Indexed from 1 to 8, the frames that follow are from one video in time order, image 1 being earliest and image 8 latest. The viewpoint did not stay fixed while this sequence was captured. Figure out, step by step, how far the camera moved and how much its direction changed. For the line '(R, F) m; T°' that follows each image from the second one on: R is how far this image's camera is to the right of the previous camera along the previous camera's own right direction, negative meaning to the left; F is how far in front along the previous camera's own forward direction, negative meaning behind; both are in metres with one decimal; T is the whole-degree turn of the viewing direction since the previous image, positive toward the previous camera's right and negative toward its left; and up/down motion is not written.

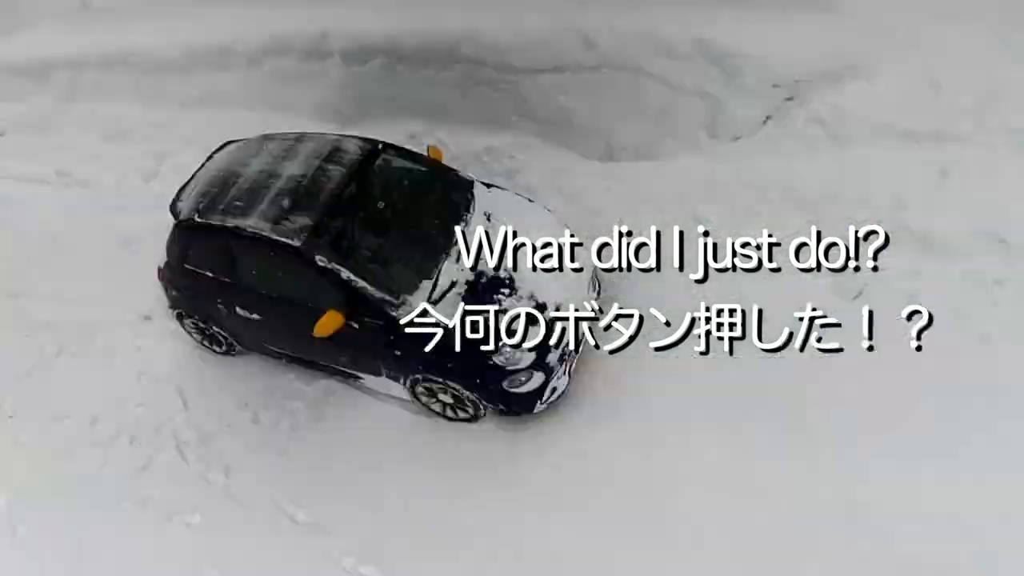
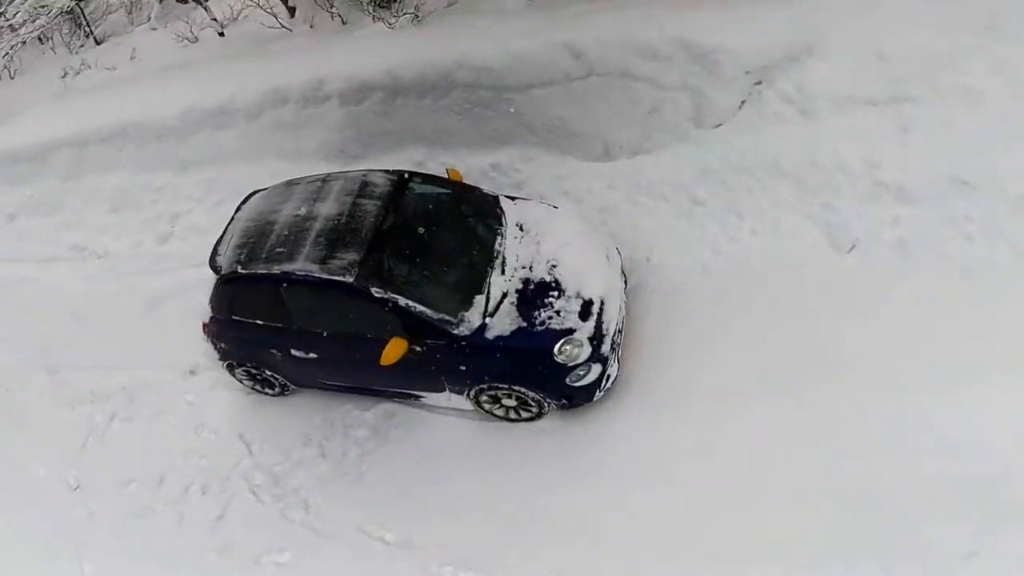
(-0.8, -0.4) m; +4°
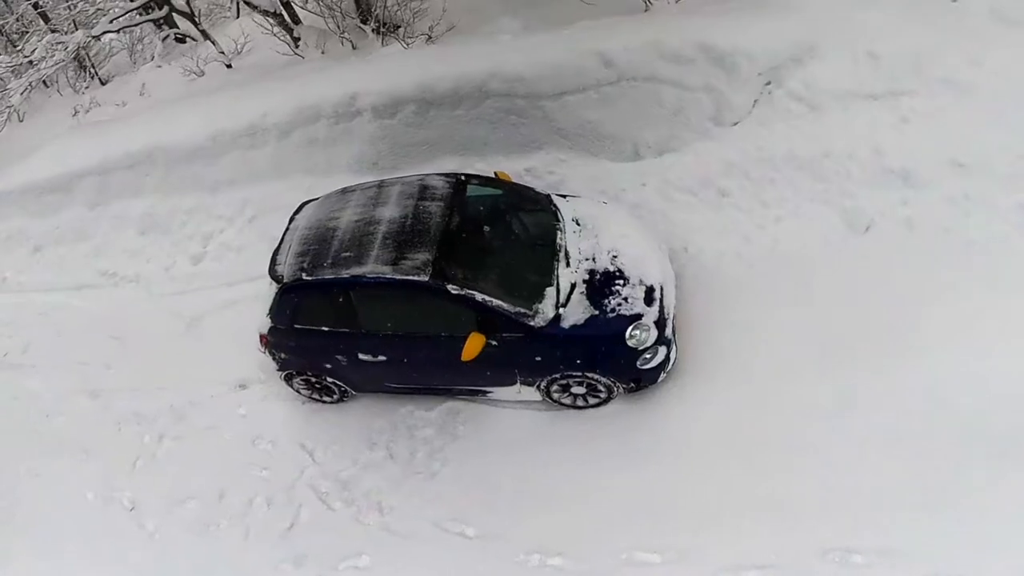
(-1.0, -0.2) m; +4°
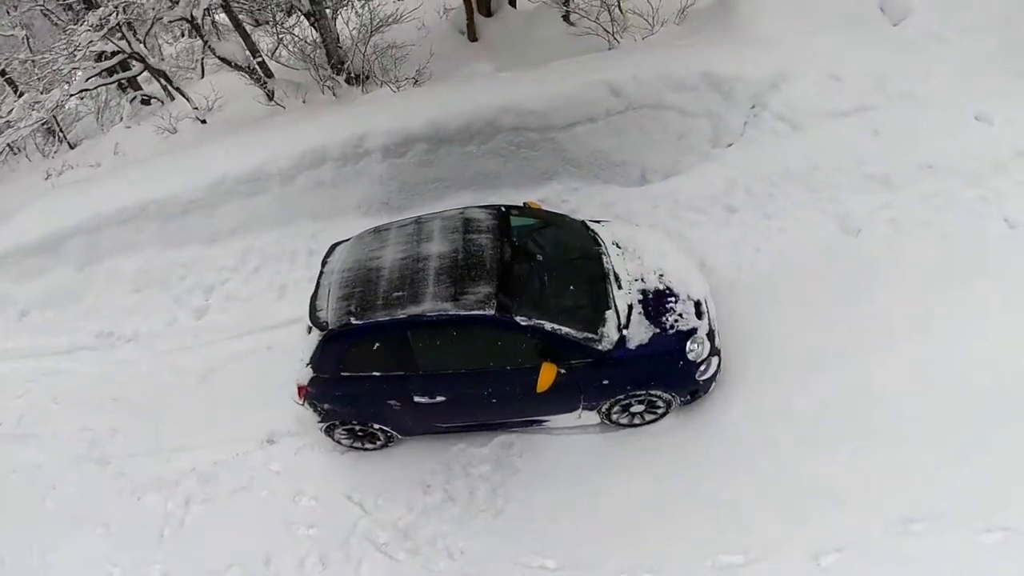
(-1.2, 0.0) m; +7°
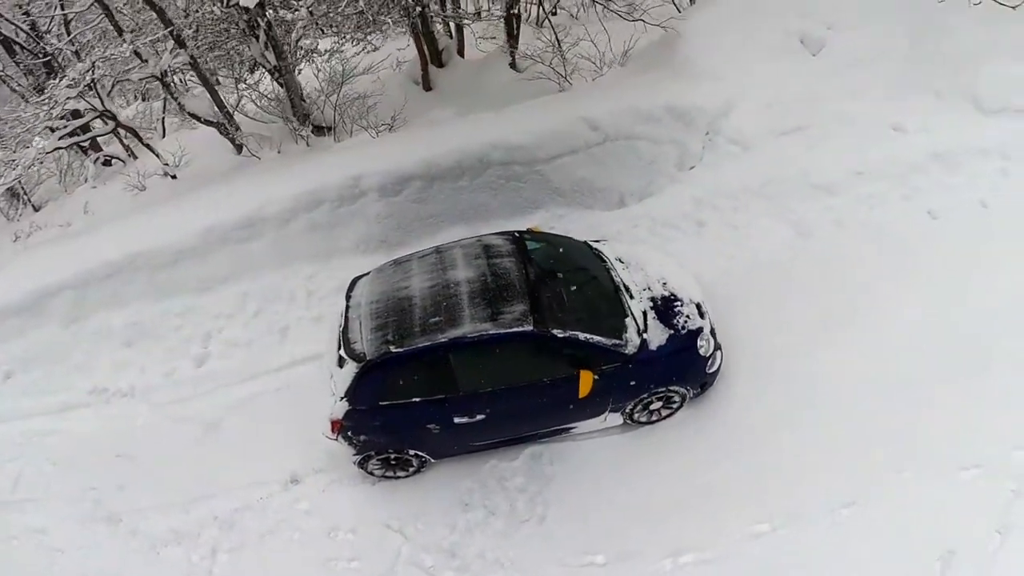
(-1.1, -0.4) m; +8°
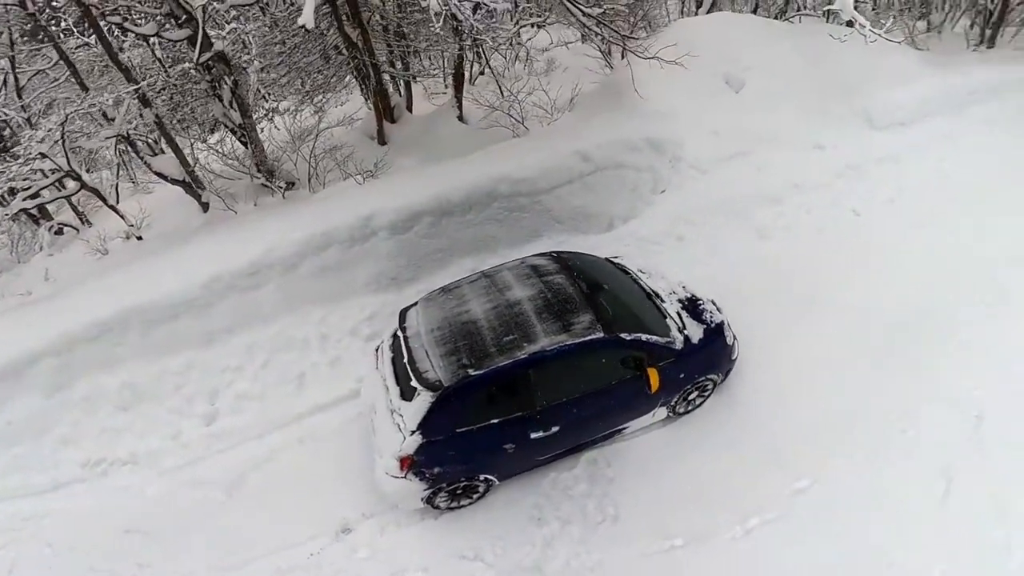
(-2.0, -0.2) m; +12°
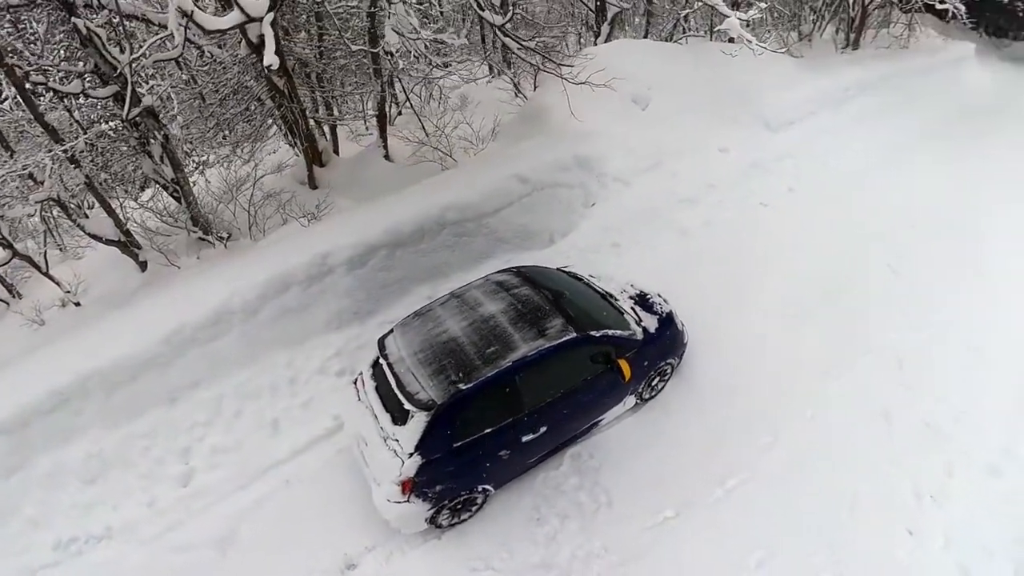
(-0.7, -0.4) m; +8°
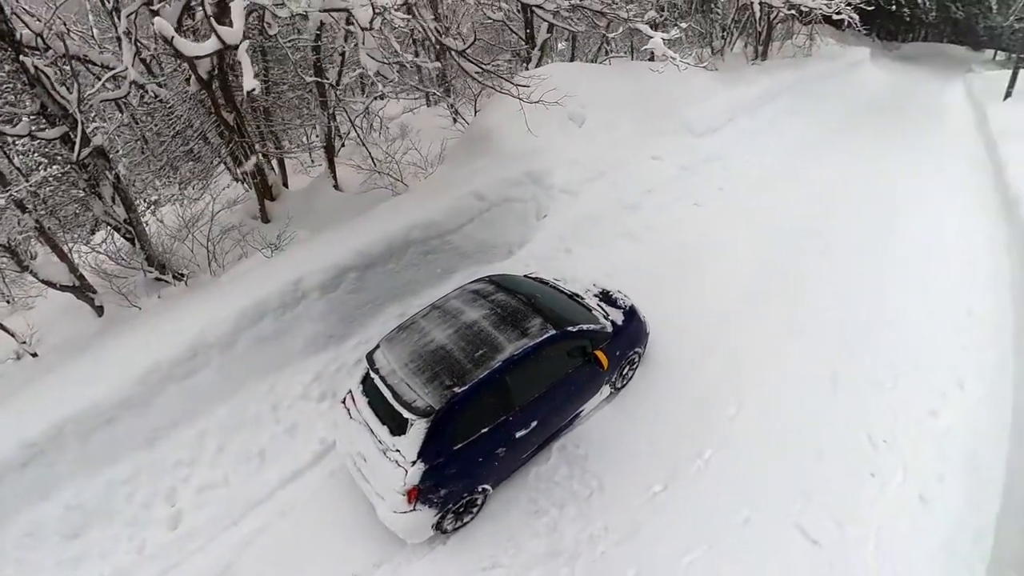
(-0.6, -0.4) m; +6°
